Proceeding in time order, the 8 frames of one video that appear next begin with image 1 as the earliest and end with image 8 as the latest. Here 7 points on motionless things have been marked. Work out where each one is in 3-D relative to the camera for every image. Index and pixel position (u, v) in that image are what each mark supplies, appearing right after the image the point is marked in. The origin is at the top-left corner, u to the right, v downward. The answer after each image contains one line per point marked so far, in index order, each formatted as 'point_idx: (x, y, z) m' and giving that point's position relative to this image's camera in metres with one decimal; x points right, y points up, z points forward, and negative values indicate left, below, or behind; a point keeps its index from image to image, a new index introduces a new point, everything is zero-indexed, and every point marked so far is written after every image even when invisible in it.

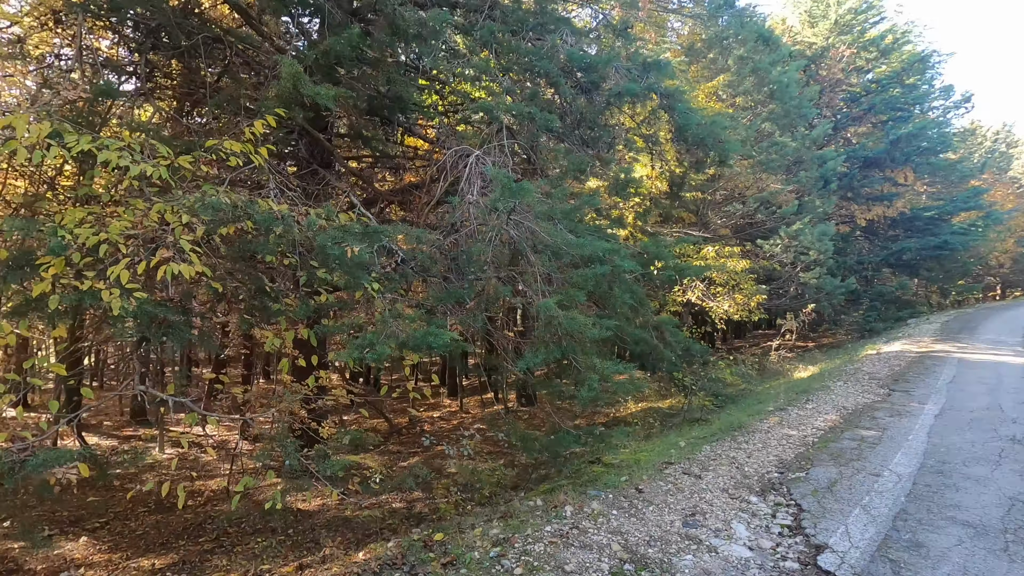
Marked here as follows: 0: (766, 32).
0: (+7.2, +7.3, +15.2) m
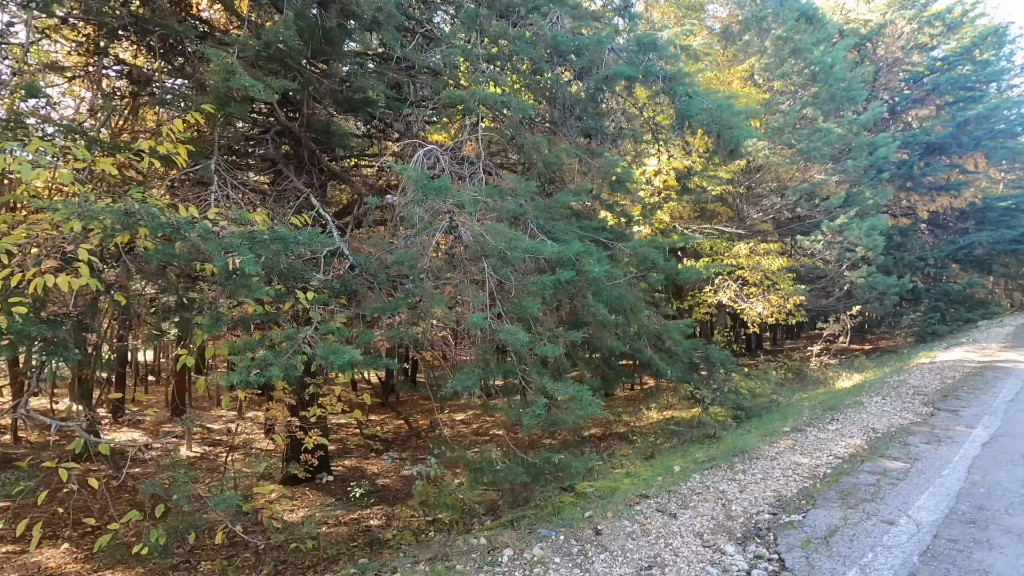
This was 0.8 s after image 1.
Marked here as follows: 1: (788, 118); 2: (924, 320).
0: (+7.8, +7.3, +14.0) m
1: (+6.5, +4.0, +12.6) m
2: (+12.8, -1.0, +16.8) m
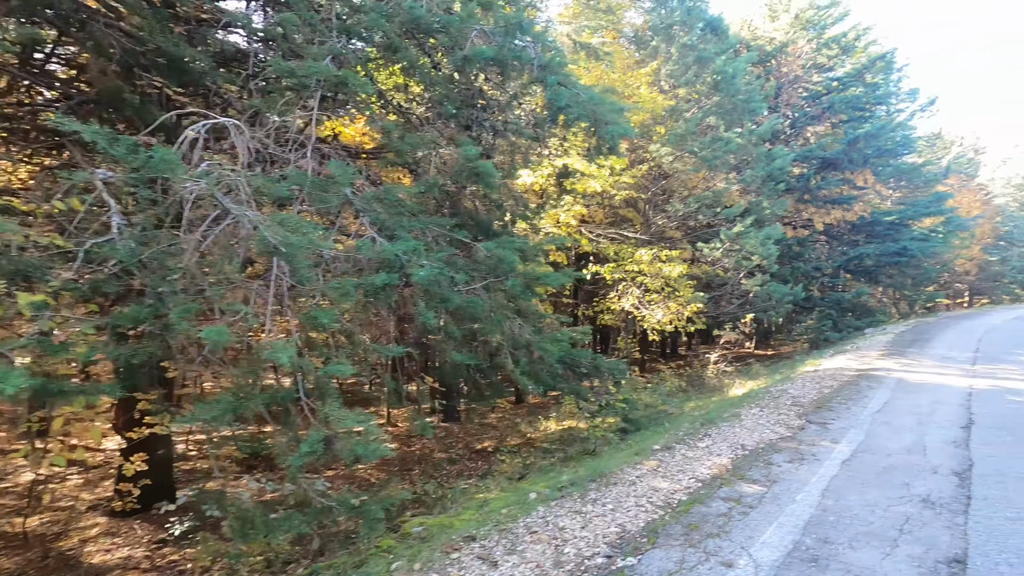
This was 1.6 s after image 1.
0: (+5.4, +7.1, +14.2) m
1: (+4.2, +3.9, +12.6) m
2: (+9.9, -1.3, +17.5) m
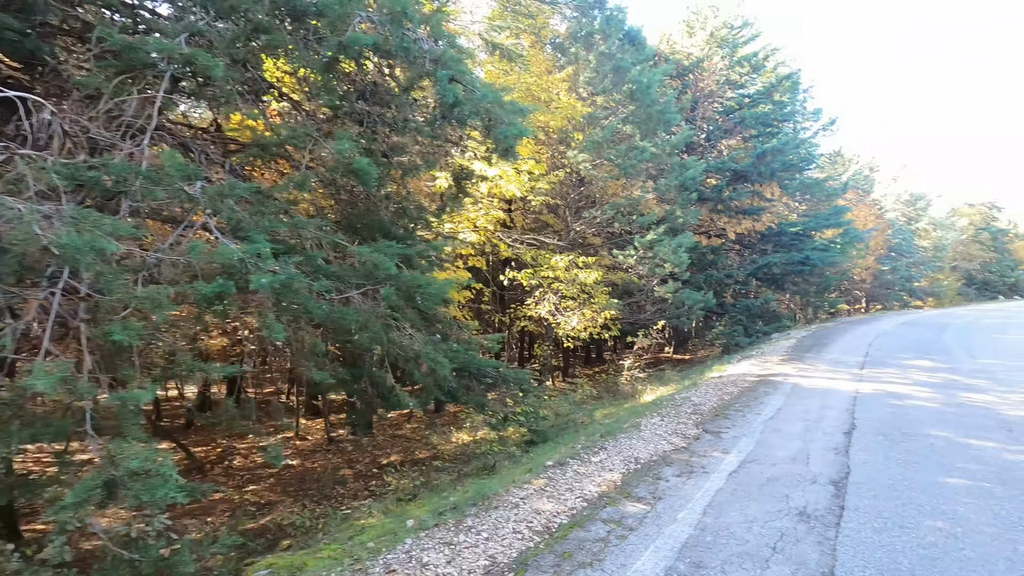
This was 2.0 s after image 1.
0: (+3.2, +6.9, +14.4) m
1: (+2.3, +3.7, +12.7) m
2: (+7.3, -1.5, +18.2) m
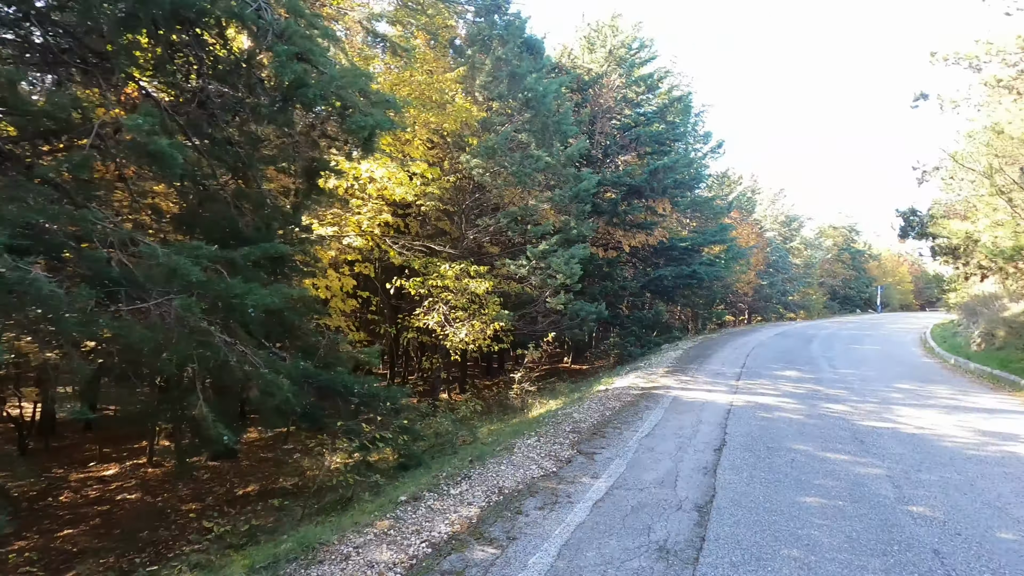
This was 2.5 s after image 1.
0: (+0.5, +6.6, +14.3) m
1: (-0.2, +3.5, +12.4) m
2: (+3.8, -1.9, +18.5) m
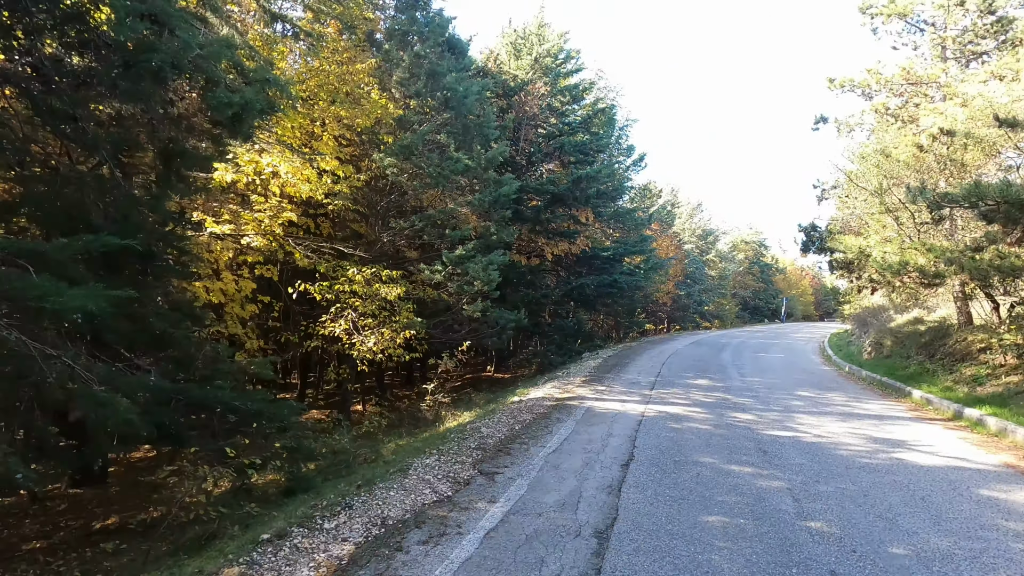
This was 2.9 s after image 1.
0: (-1.5, +6.4, +13.9) m
1: (-2.1, +3.3, +11.8) m
2: (+1.1, -2.2, +18.4) m
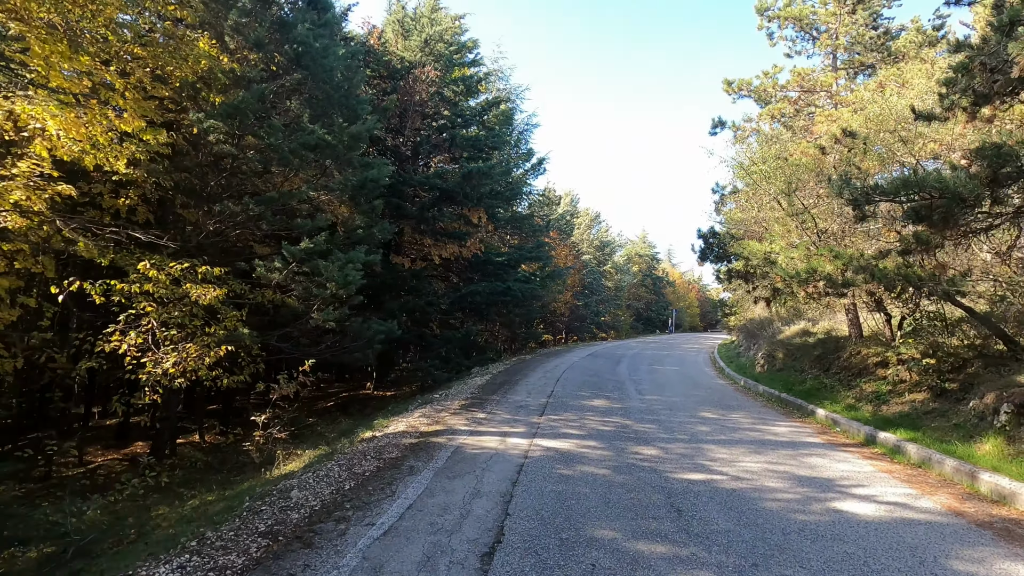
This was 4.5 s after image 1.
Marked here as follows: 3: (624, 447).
0: (-4.2, +6.4, +11.5) m
1: (-4.4, +3.3, +9.3) m
2: (-2.6, -2.4, +16.2) m
3: (+1.5, -2.1, +7.1) m
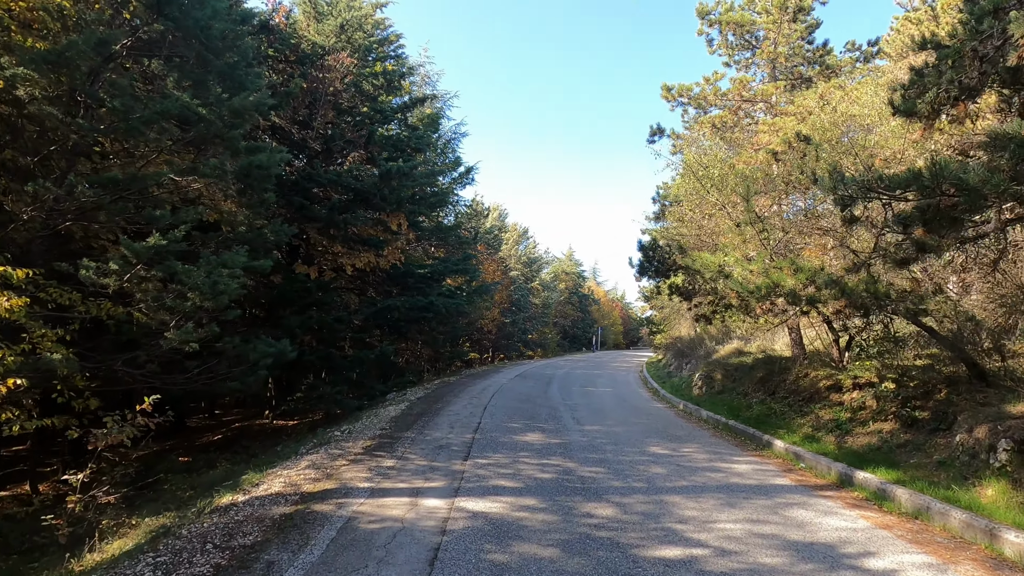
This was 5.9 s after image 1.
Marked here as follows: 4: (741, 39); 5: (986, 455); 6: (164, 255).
0: (-5.6, +6.2, +9.4) m
1: (-5.5, +3.2, +7.1) m
2: (-4.7, -2.7, +14.0) m
3: (+0.6, -2.2, +5.5) m
4: (+6.0, +6.4, +13.9) m
5: (+5.3, -1.8, +5.9) m
6: (-4.5, +0.5, +7.2) m
